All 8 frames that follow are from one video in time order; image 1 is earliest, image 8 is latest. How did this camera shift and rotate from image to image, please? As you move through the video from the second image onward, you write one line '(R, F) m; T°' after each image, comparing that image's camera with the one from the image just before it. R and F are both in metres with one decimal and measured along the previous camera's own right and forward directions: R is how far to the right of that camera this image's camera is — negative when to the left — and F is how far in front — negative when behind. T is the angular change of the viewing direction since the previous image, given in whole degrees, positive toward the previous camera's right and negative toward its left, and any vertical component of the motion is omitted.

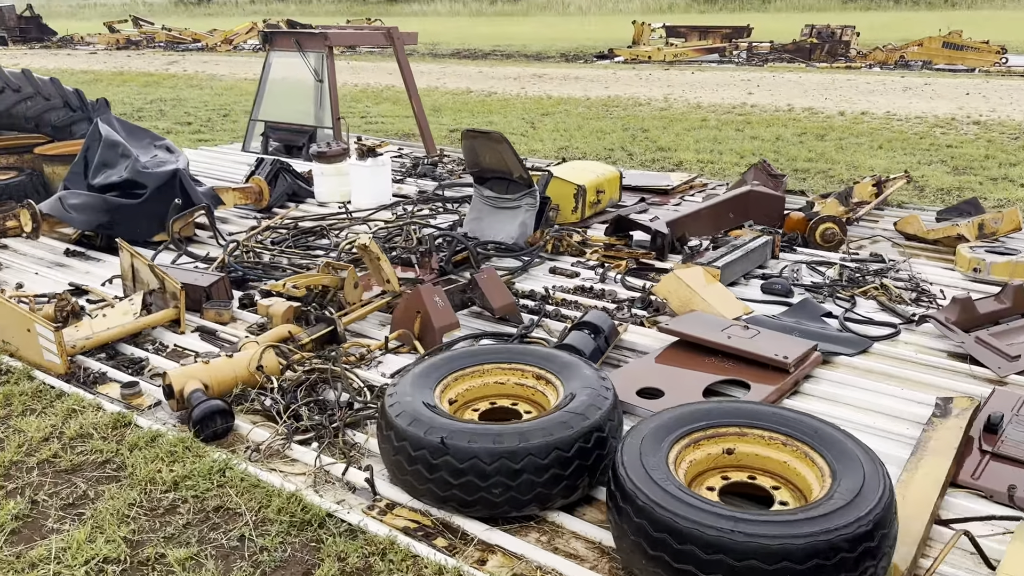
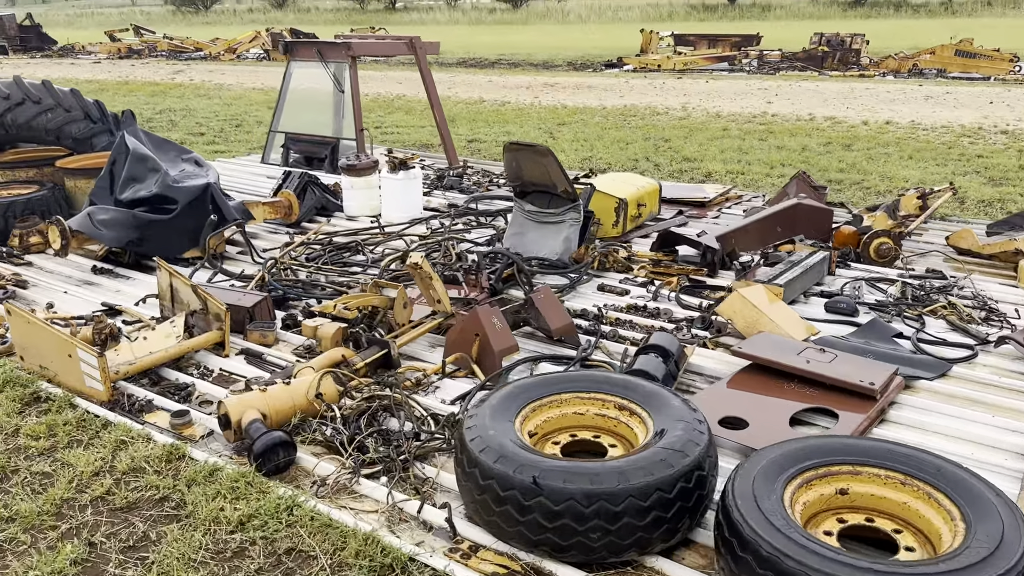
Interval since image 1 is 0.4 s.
(-0.2, +0.1) m; 0°
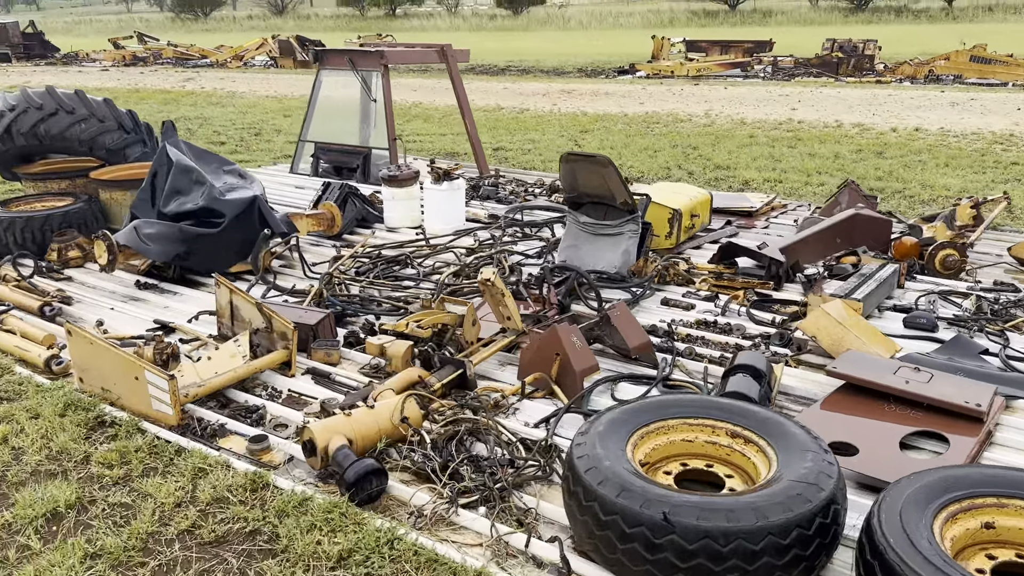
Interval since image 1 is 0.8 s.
(-0.3, +0.1) m; 0°
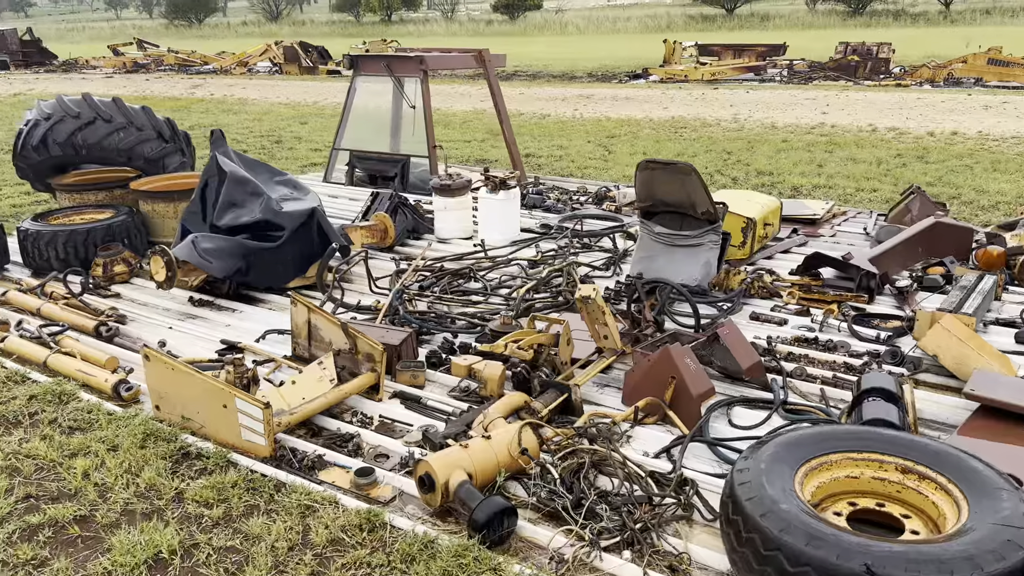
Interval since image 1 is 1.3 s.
(-0.3, +0.2) m; 0°
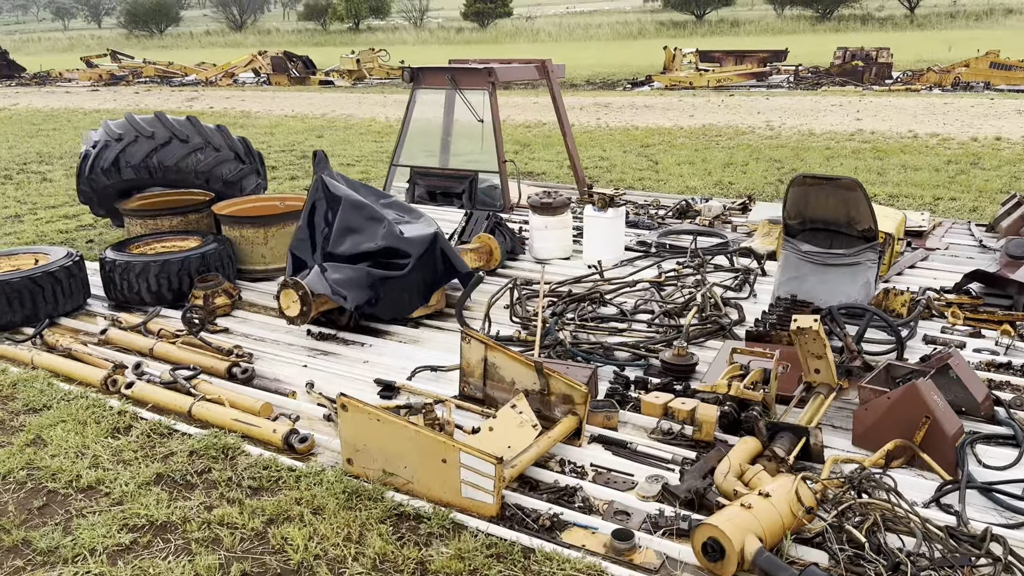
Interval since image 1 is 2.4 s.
(-0.7, +0.2) m; +2°
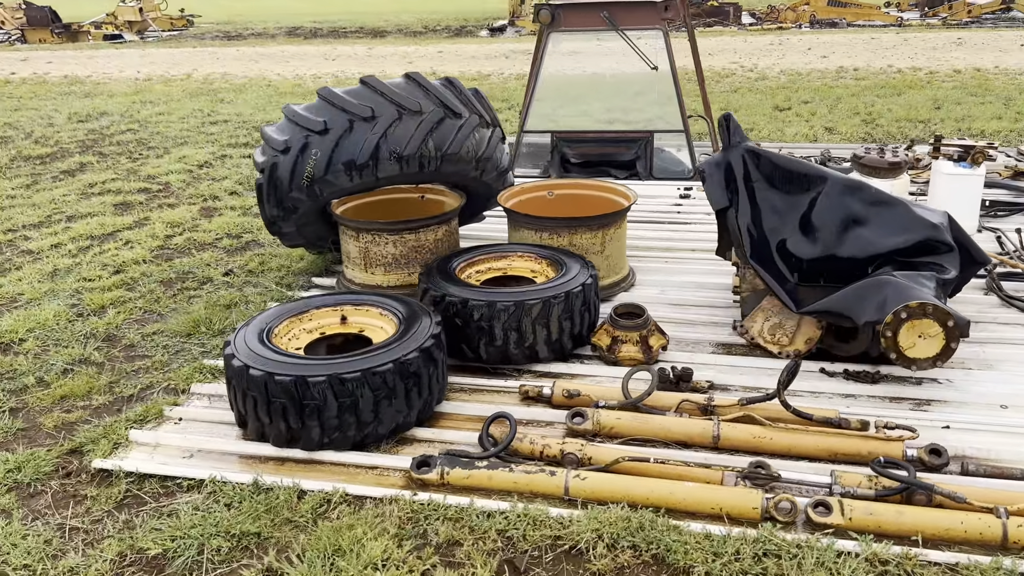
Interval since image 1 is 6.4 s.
(-2.4, +1.4) m; +19°
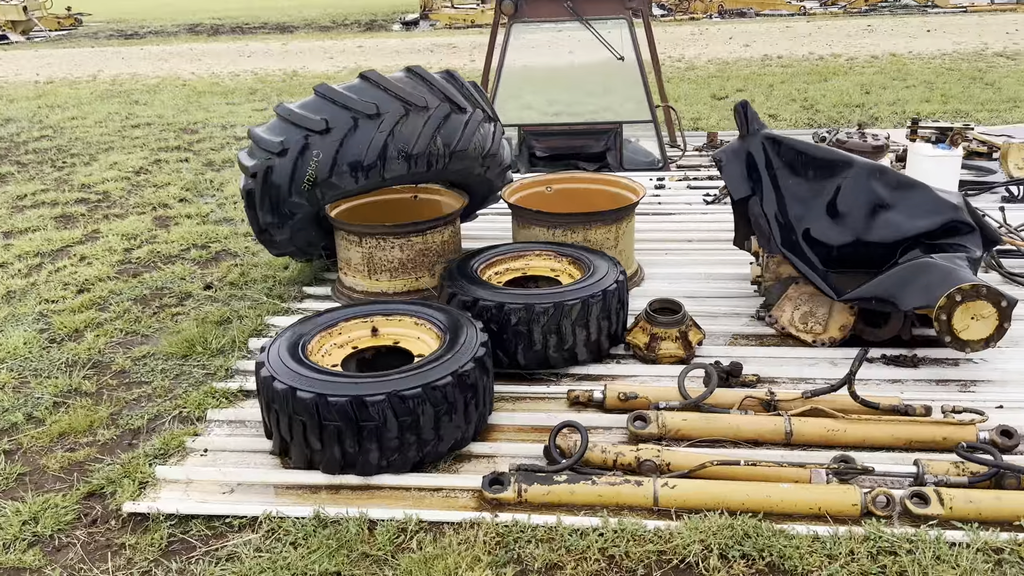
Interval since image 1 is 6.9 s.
(-0.4, +0.1) m; +6°
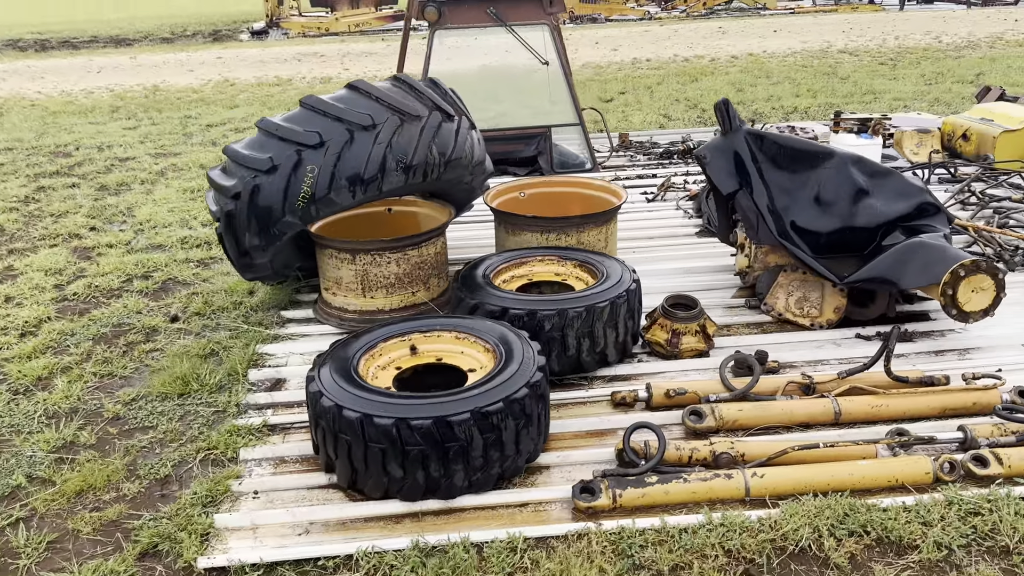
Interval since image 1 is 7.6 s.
(-0.5, +0.1) m; +10°
